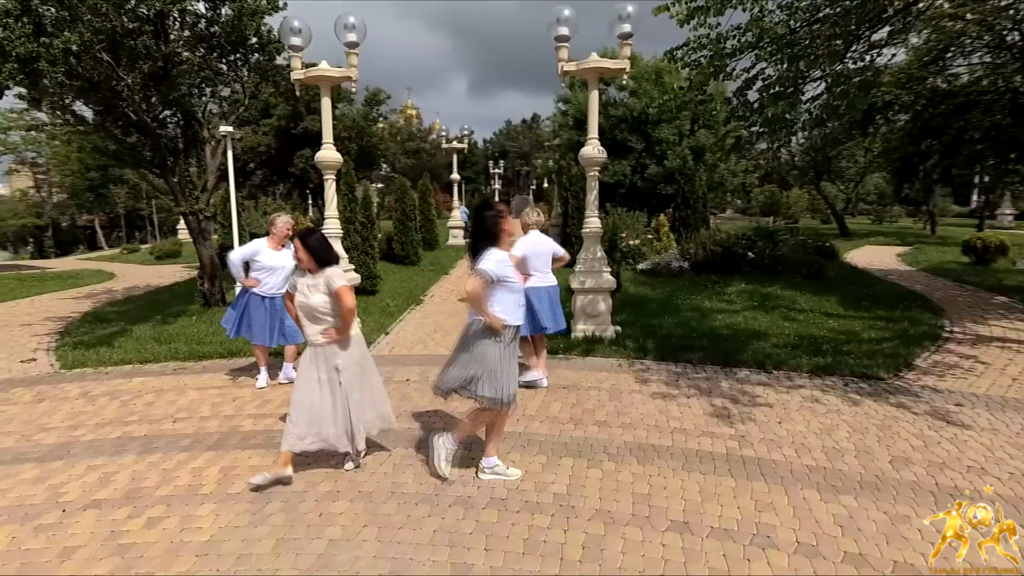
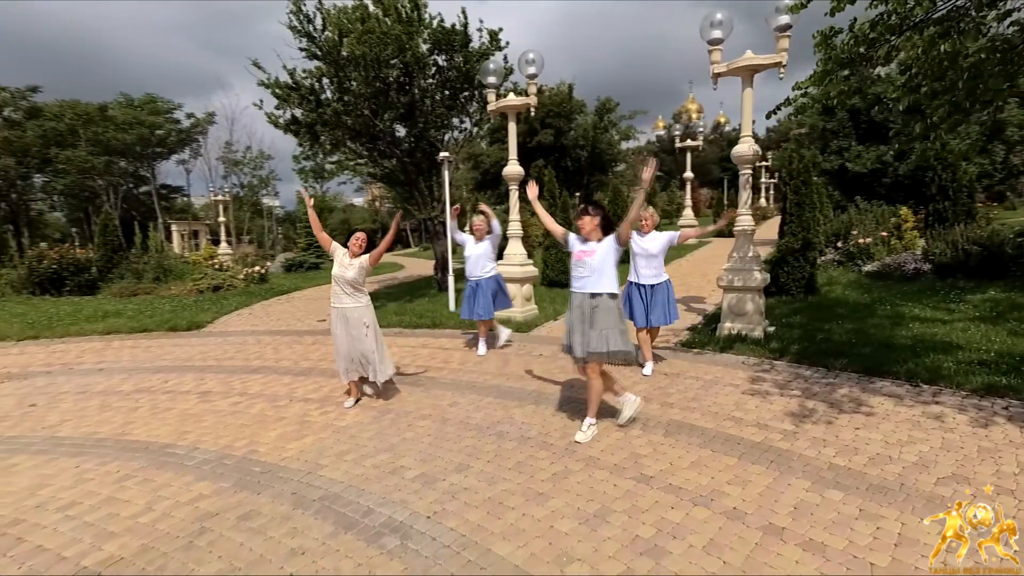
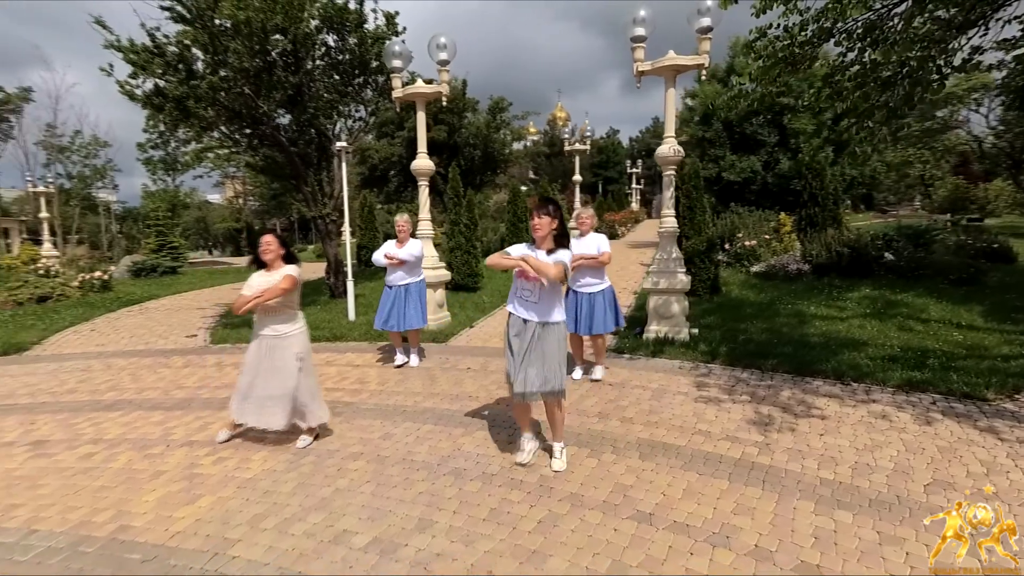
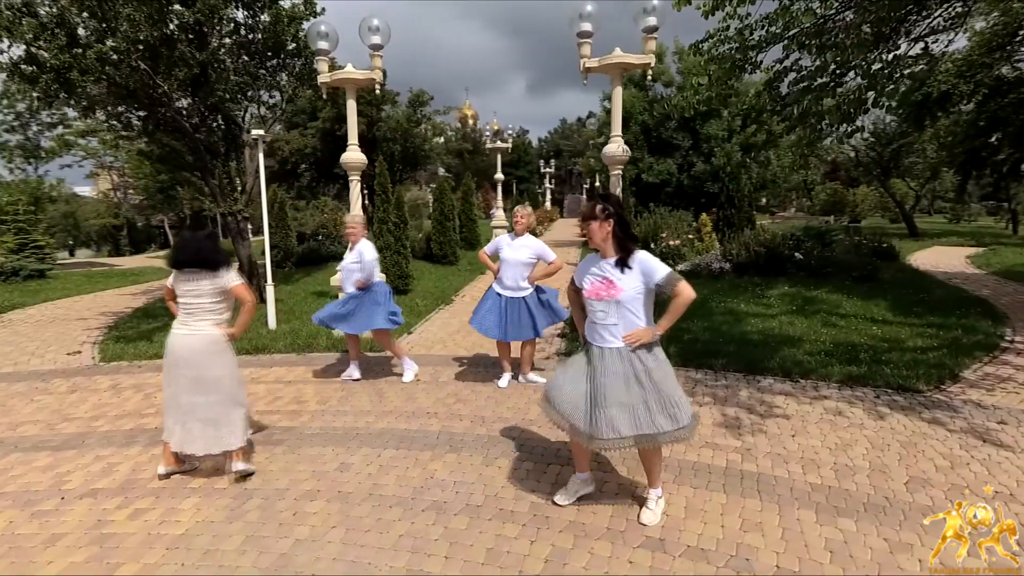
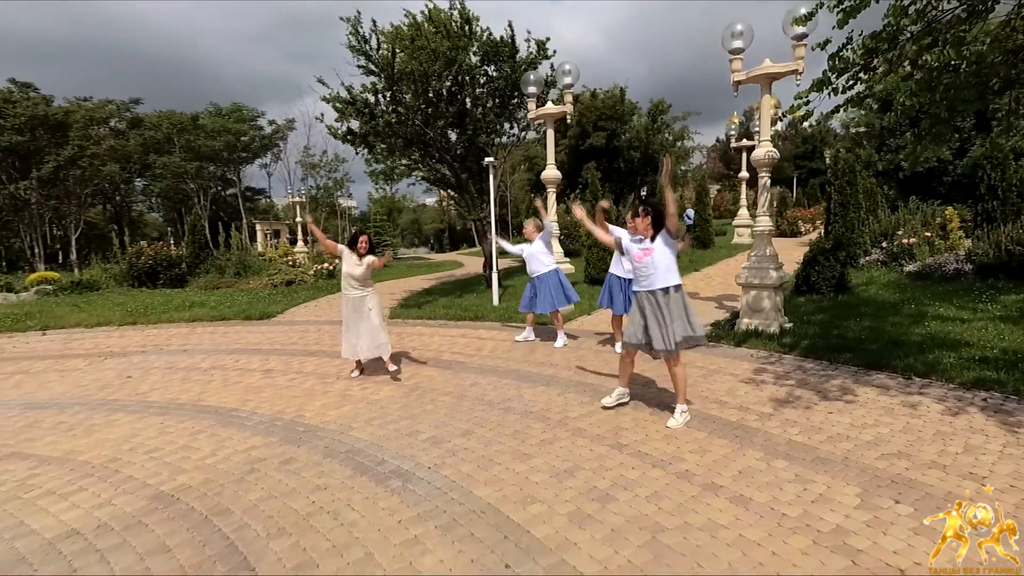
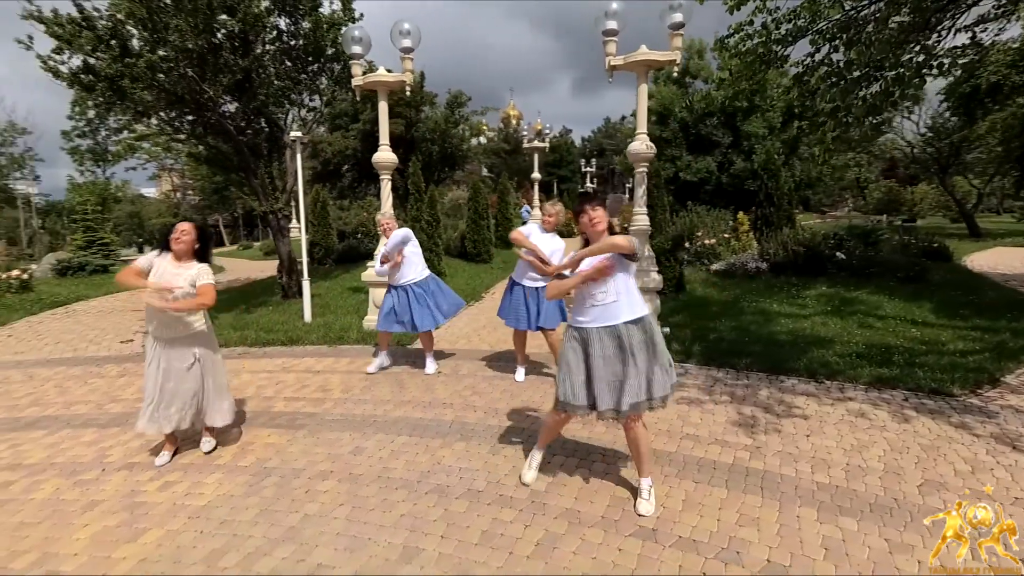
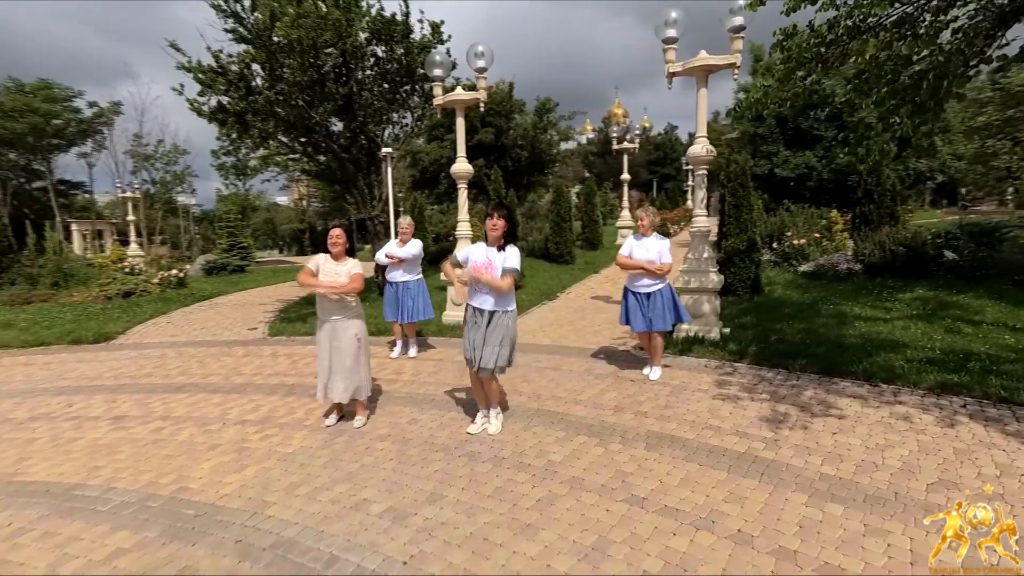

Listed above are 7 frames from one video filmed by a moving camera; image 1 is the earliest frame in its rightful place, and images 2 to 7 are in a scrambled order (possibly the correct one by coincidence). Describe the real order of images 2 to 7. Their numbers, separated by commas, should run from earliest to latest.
4, 6, 3, 7, 2, 5
